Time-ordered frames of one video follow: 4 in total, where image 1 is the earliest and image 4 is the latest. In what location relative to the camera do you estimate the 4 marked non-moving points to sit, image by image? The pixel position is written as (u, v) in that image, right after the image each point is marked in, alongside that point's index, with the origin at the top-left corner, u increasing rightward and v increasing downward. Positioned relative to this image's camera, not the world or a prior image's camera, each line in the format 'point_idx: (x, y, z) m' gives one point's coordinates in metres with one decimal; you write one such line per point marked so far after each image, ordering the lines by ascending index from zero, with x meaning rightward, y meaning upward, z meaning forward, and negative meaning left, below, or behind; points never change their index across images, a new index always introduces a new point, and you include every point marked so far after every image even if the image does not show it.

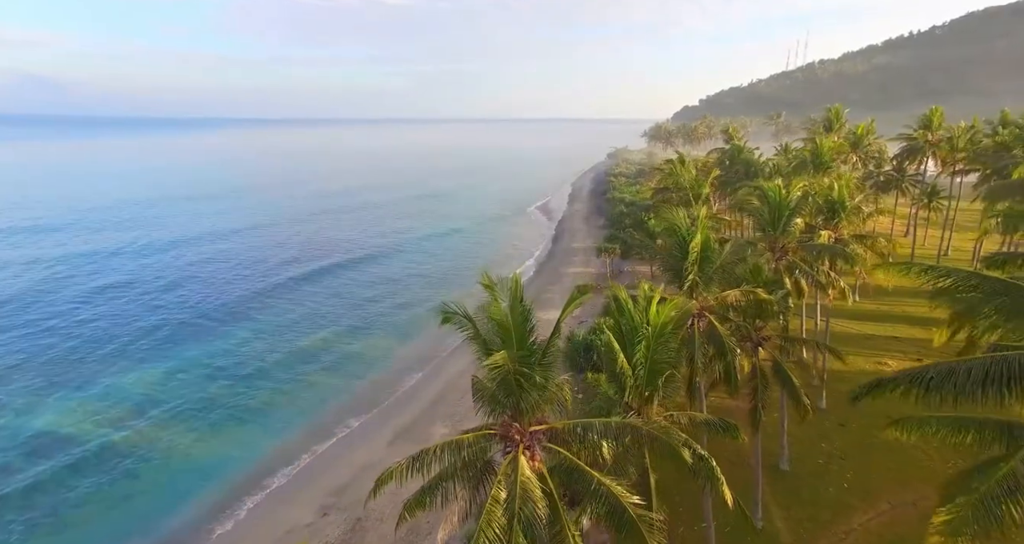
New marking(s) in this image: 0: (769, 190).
0: (+8.9, +2.8, +19.0) m
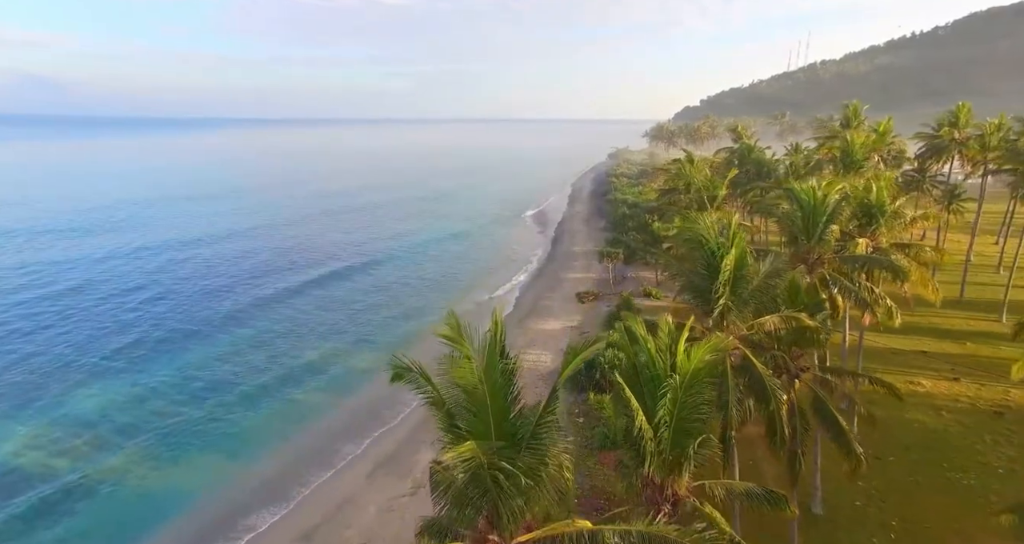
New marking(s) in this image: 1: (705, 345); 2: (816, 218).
0: (+8.7, +2.4, +16.4) m
1: (+3.3, -1.3, +8.9) m
2: (+8.8, +1.6, +16.0) m
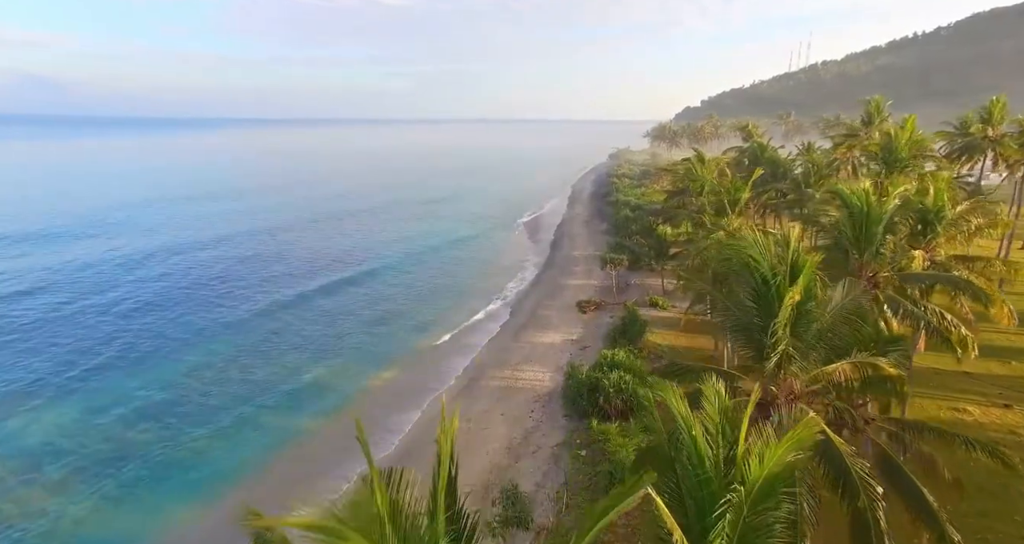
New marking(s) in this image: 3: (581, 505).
0: (+8.4, +1.8, +13.6) m
1: (+3.0, -1.8, +6.1) m
2: (+8.6, +1.1, +13.3) m
3: (+2.3, -7.7, +18.3) m
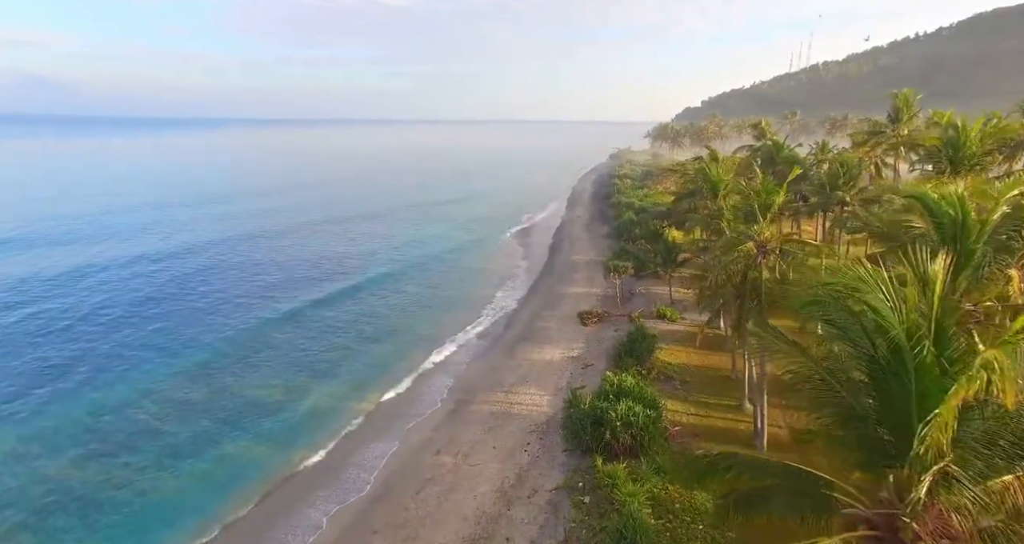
0: (+8.1, +1.3, +10.5) m
1: (+2.7, -2.4, +3.0) m
2: (+8.3, +0.6, +10.1) m
3: (+2.0, -8.2, +15.2) m
